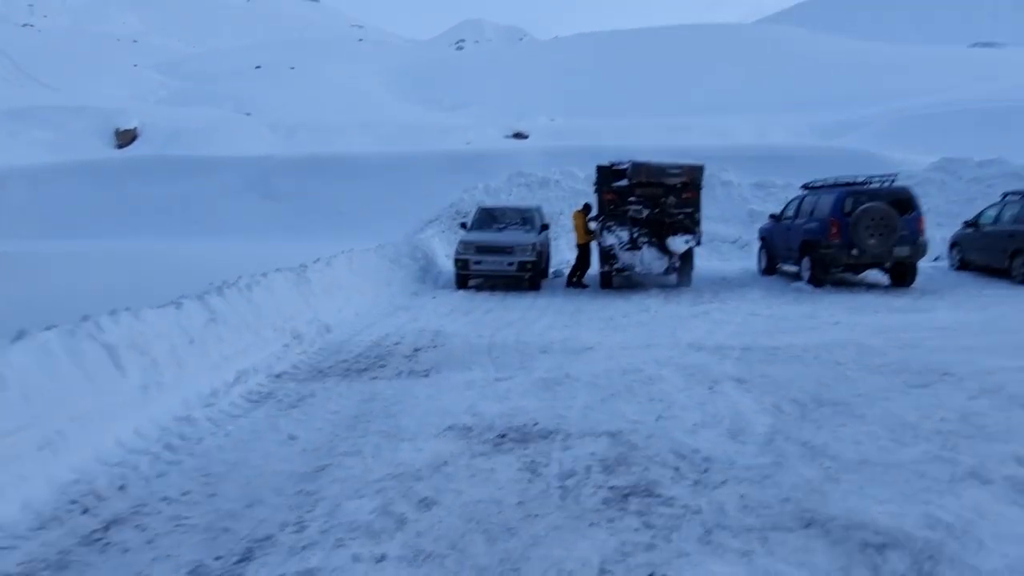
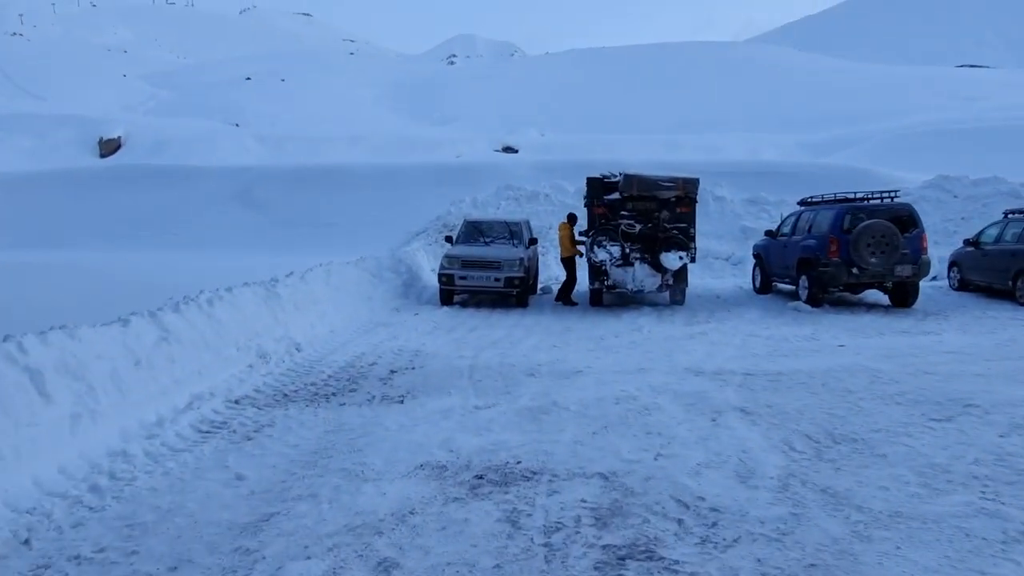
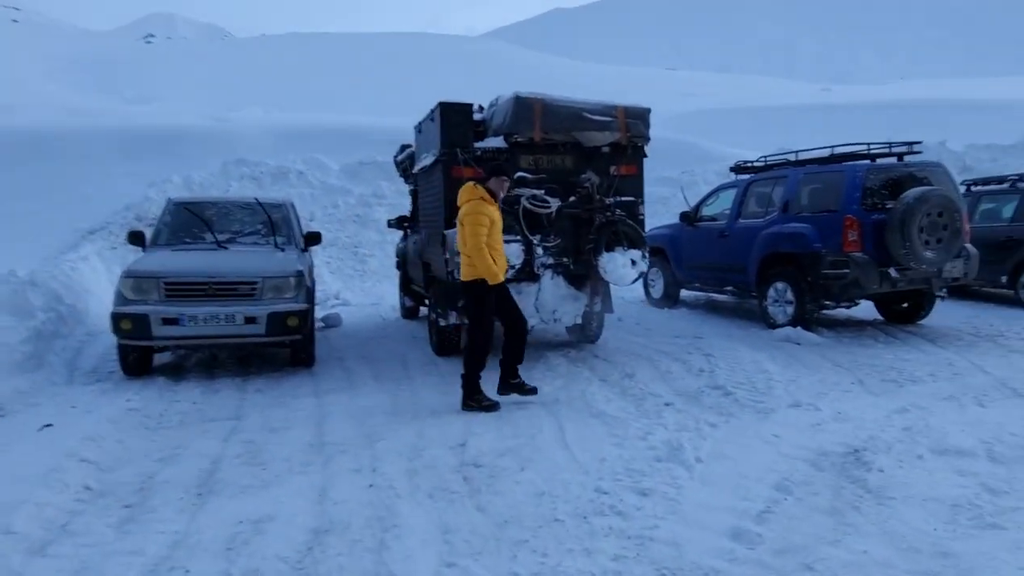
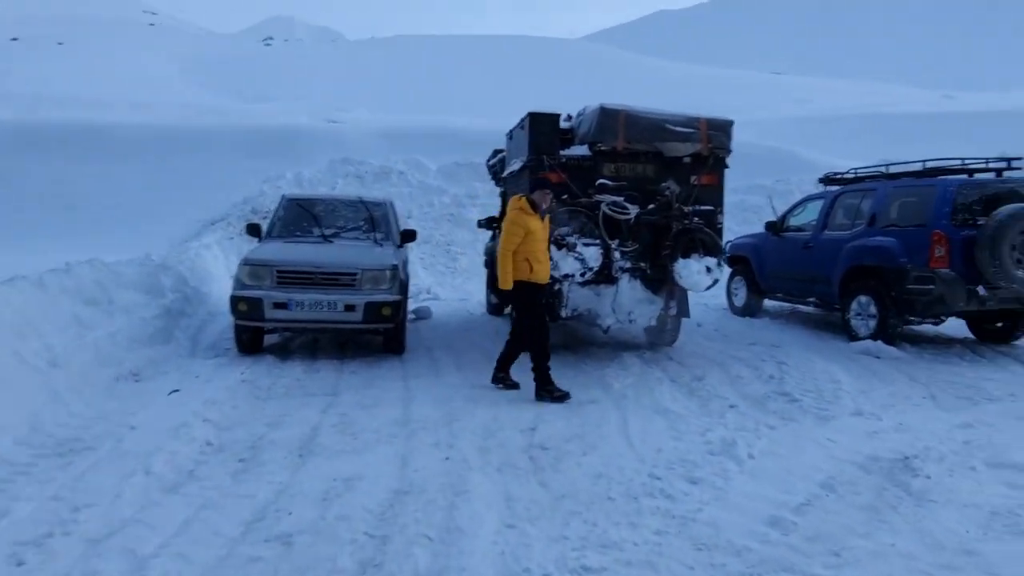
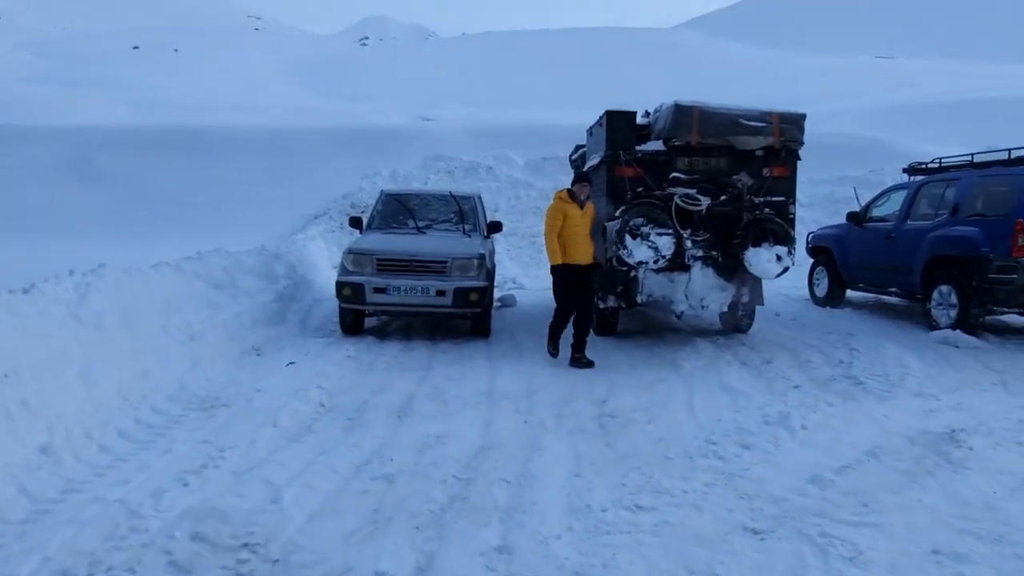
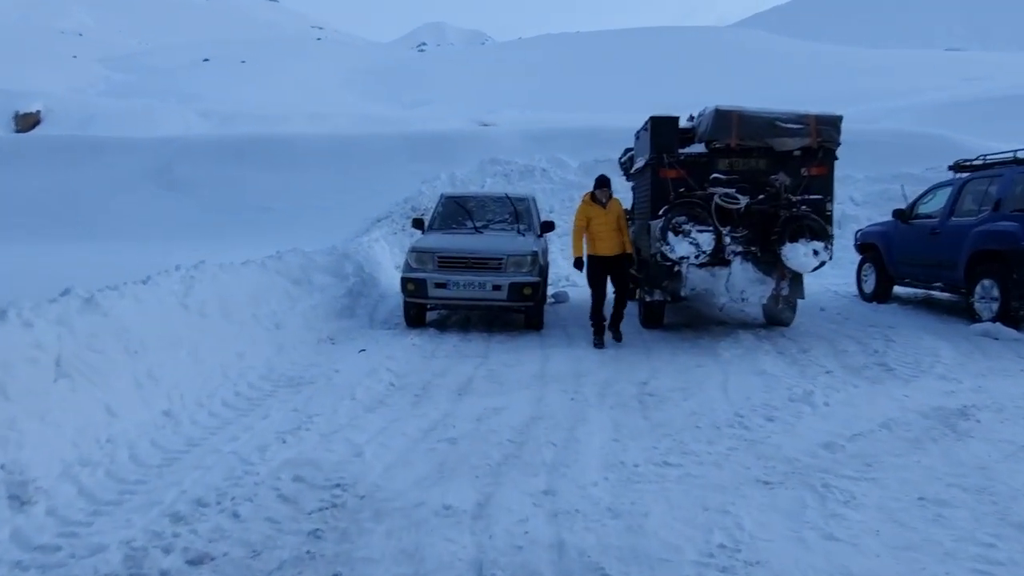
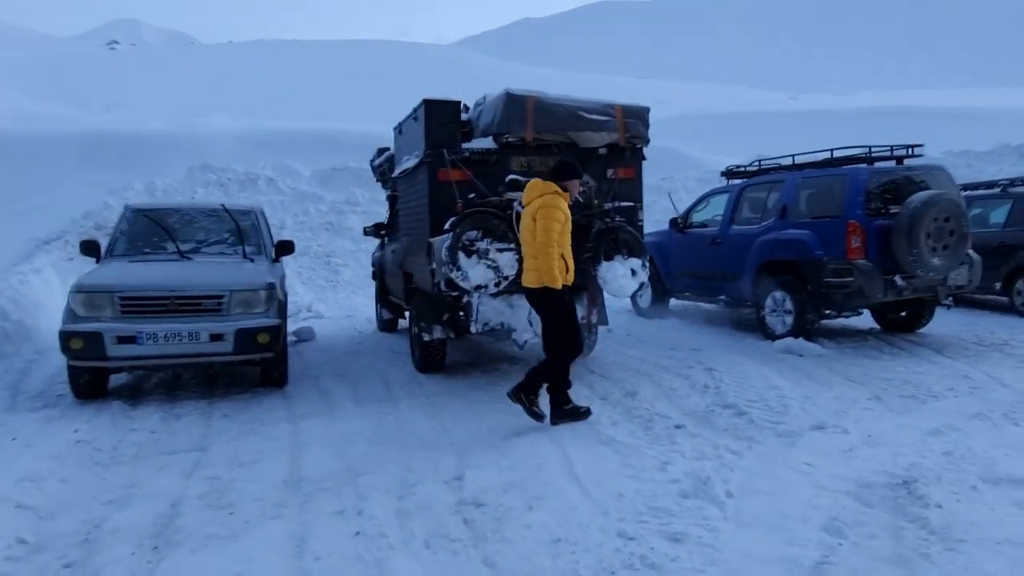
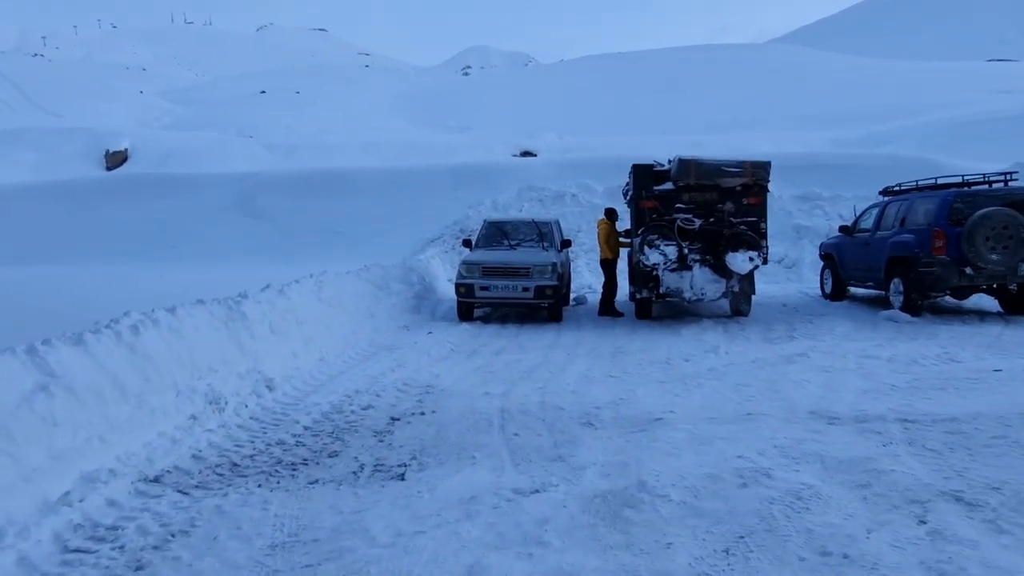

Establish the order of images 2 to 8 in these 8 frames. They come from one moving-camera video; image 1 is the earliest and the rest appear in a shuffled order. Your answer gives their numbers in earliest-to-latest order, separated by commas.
2, 8, 6, 5, 4, 3, 7
